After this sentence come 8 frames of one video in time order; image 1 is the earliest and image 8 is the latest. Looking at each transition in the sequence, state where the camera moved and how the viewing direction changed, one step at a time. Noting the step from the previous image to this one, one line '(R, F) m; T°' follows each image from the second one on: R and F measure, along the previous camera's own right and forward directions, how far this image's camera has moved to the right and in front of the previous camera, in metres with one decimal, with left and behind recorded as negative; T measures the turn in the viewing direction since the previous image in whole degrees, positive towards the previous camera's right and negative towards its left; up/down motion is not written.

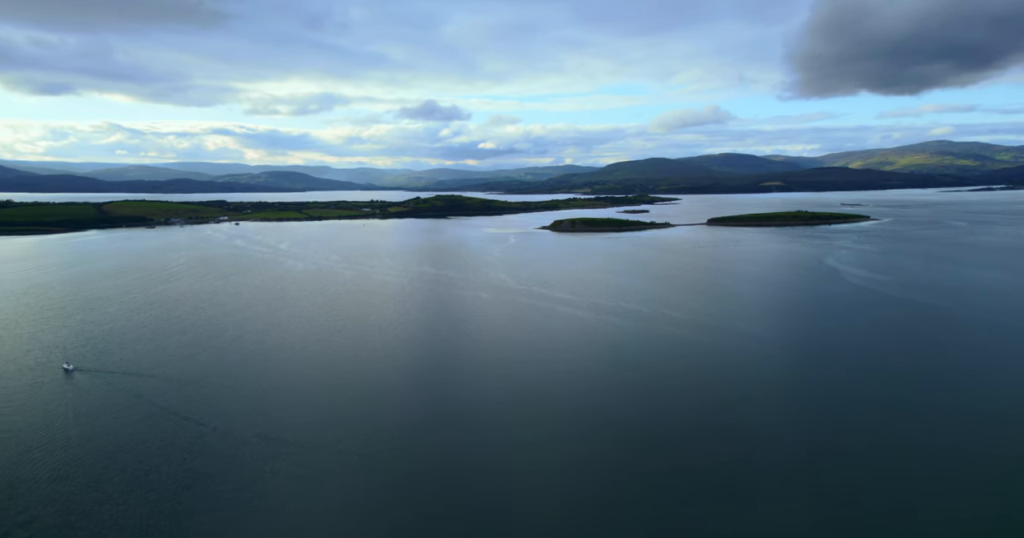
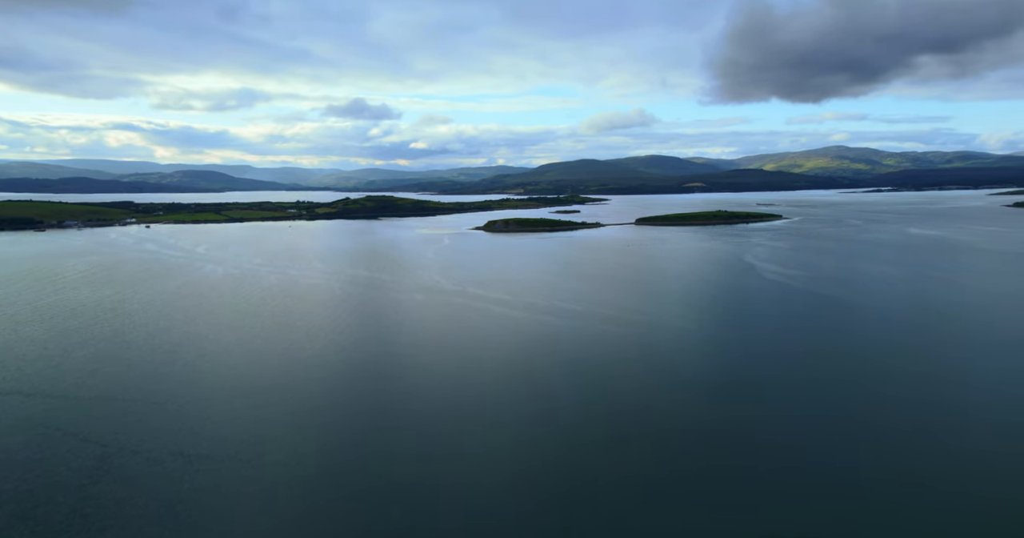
(-0.2, -2.0) m; +6°
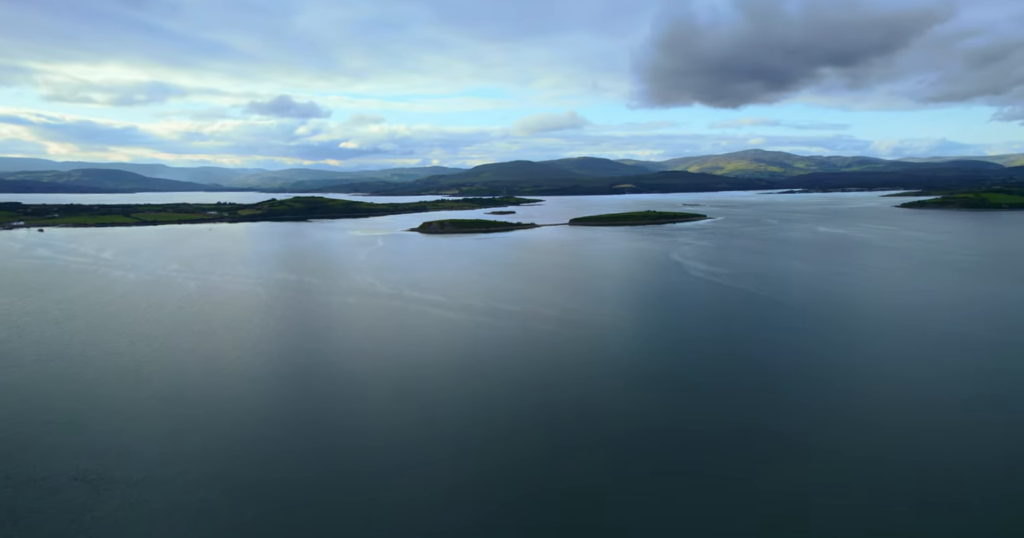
(0.0, +0.2) m; +6°
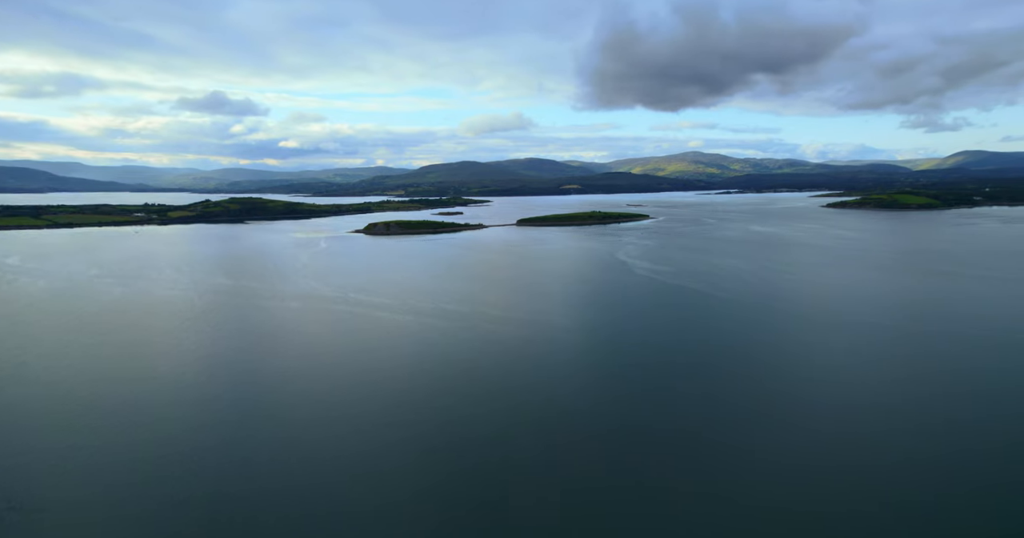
(0.0, +0.2) m; +5°
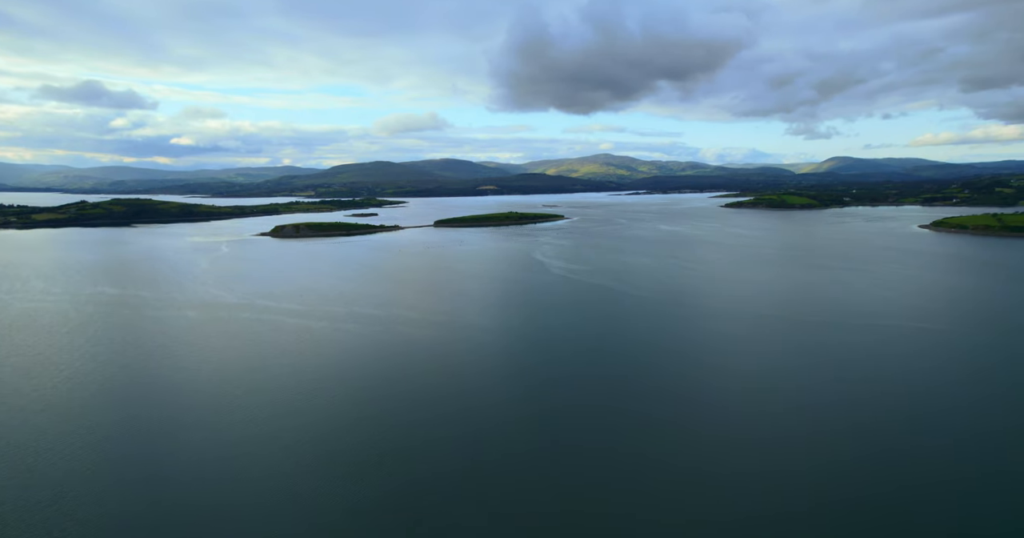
(-0.3, -0.7) m; +8°
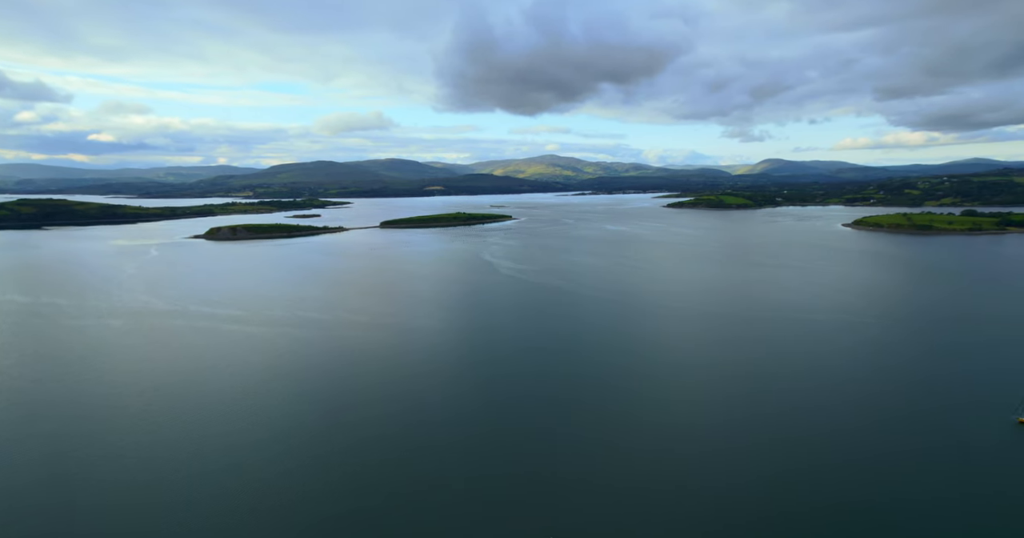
(+0.1, 0.0) m; +5°
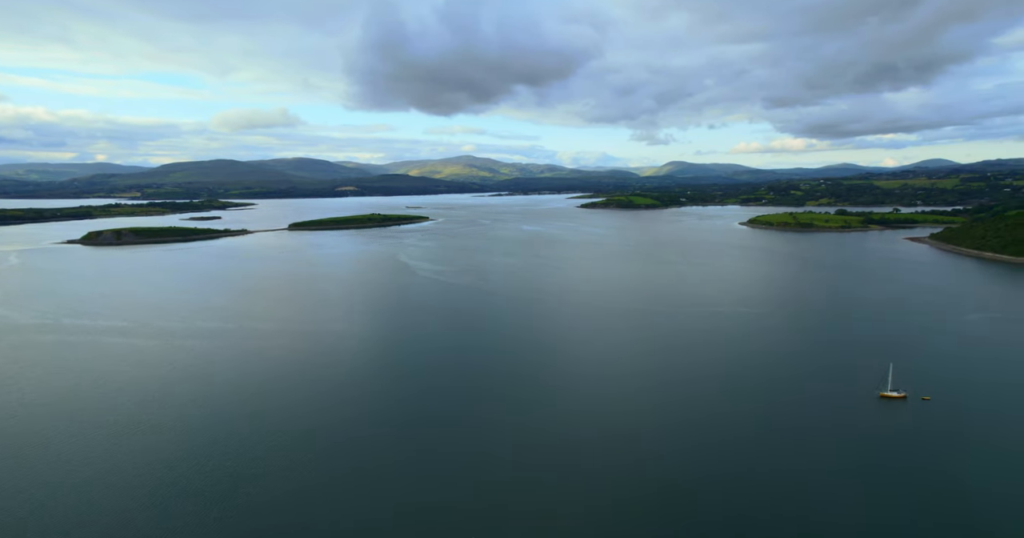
(-0.1, -0.1) m; +8°
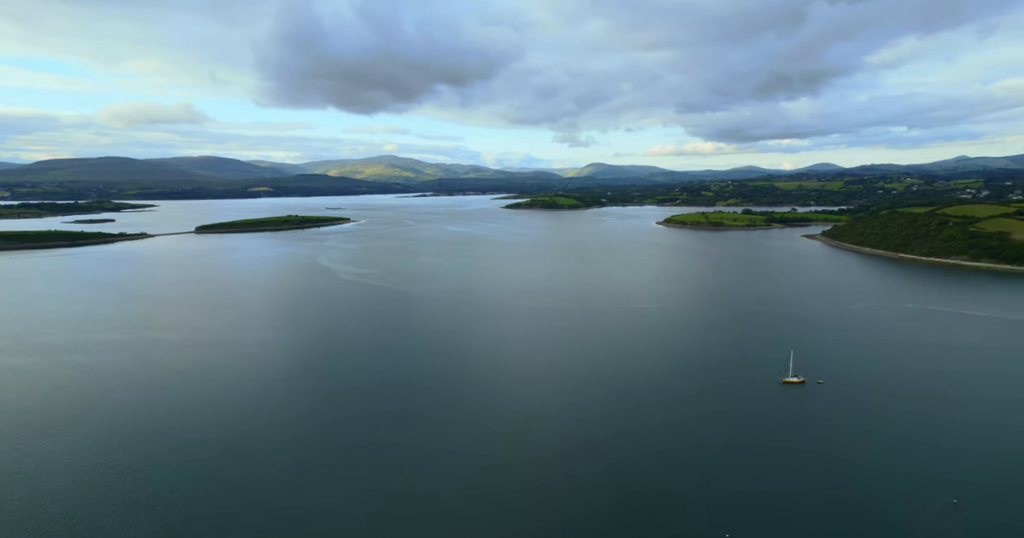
(-0.2, +0.4) m; +7°
